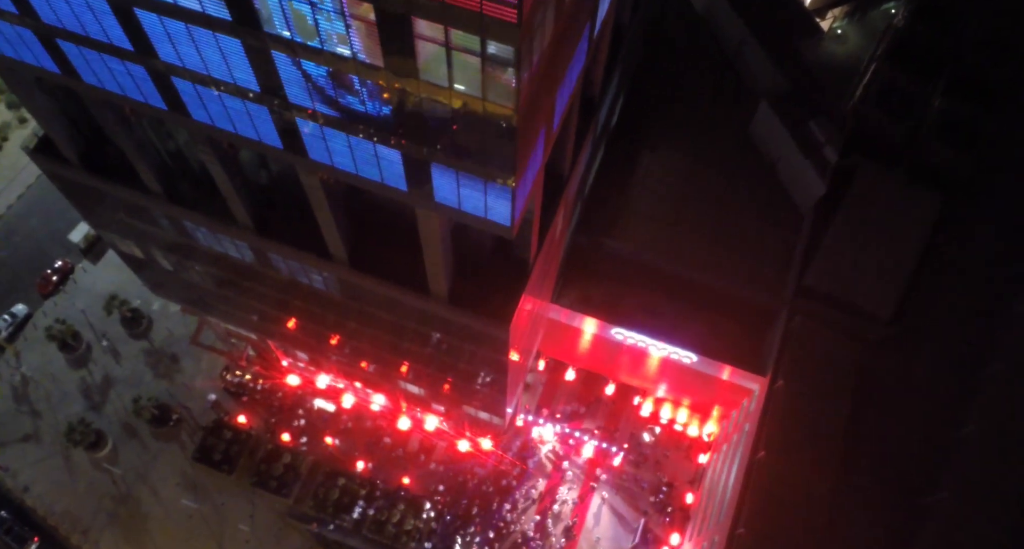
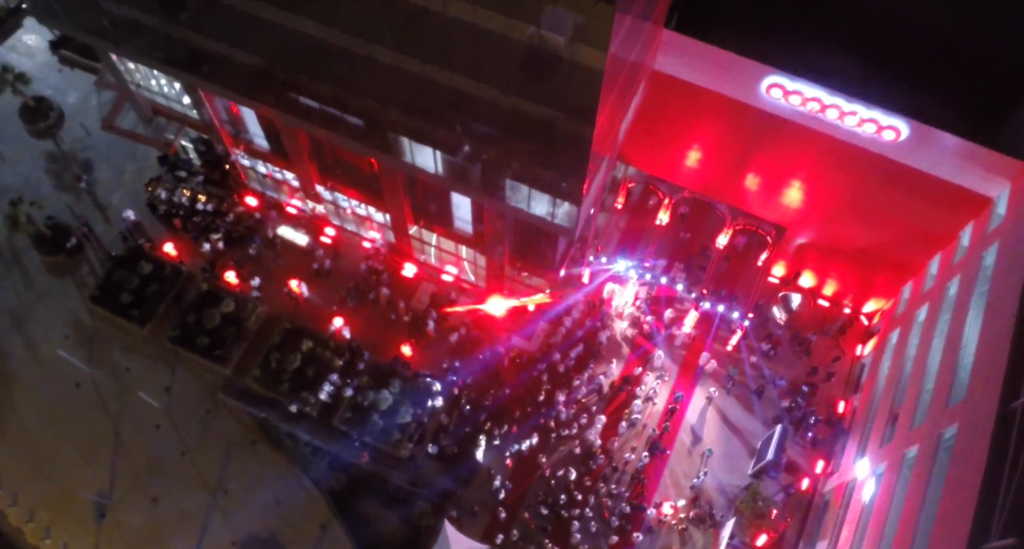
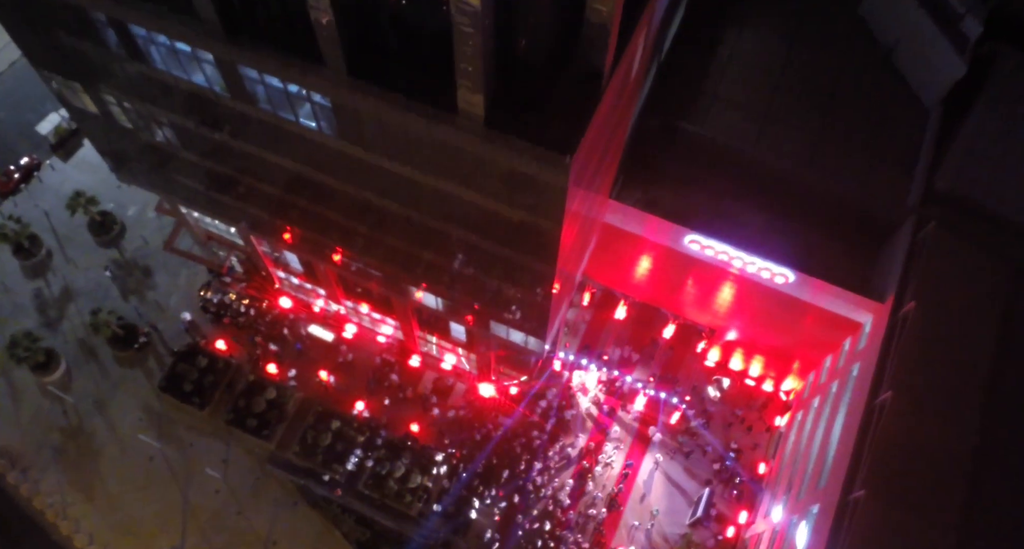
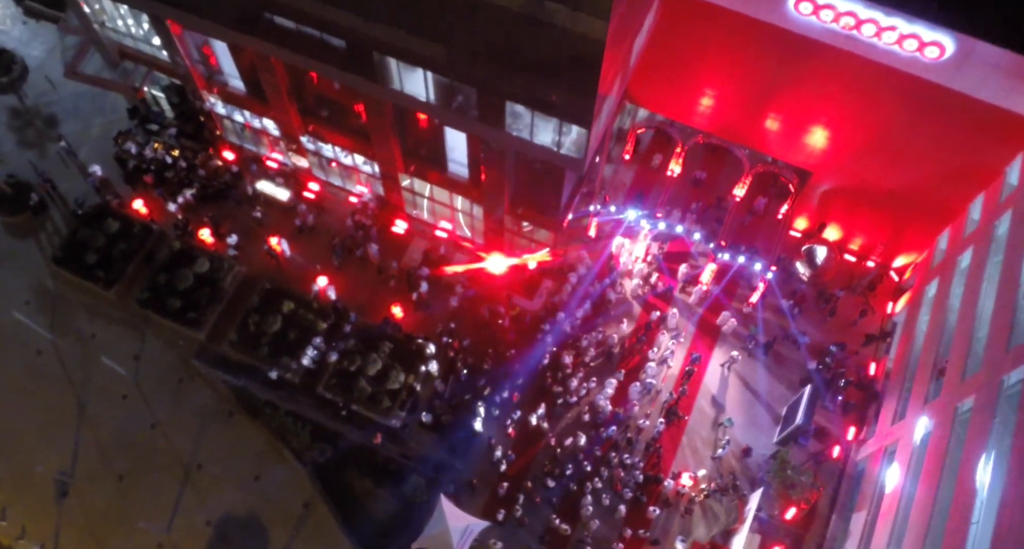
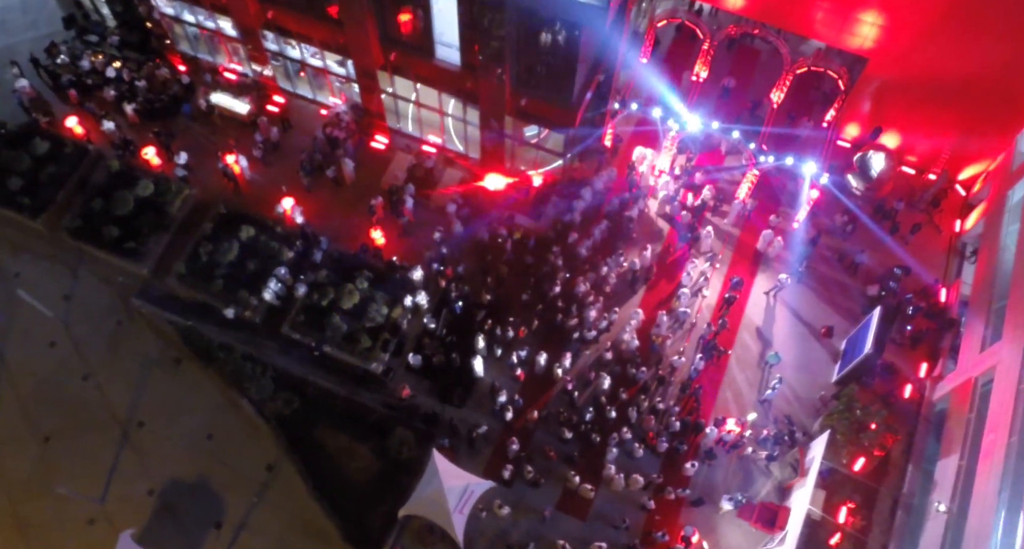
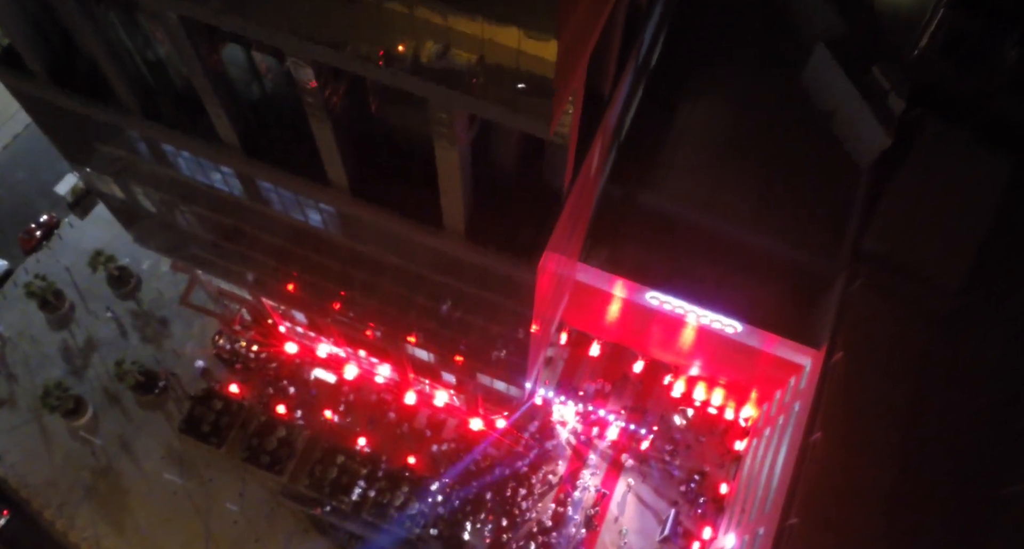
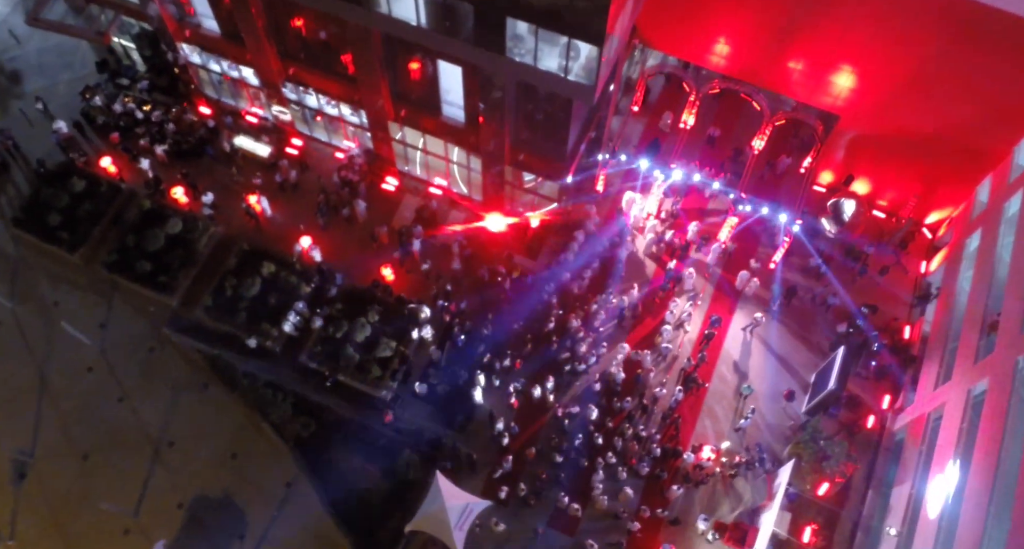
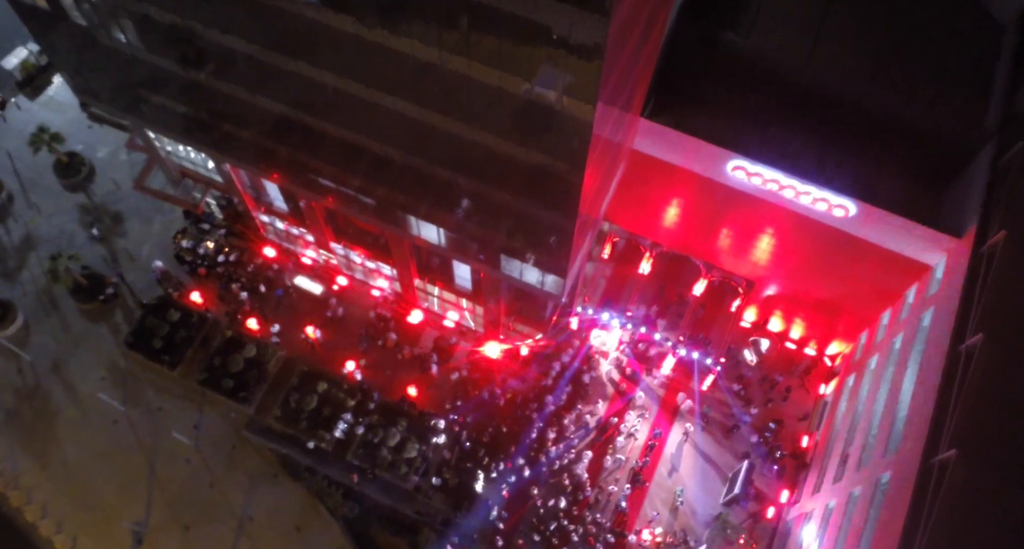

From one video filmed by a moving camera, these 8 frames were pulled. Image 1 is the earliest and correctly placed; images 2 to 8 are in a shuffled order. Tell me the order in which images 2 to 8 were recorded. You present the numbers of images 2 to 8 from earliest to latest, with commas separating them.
6, 3, 8, 2, 4, 7, 5
